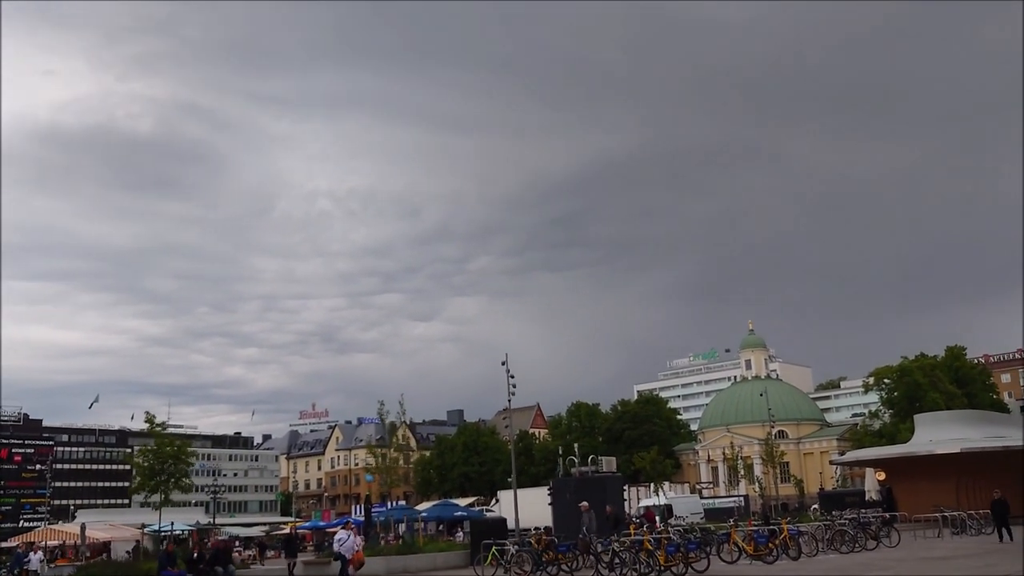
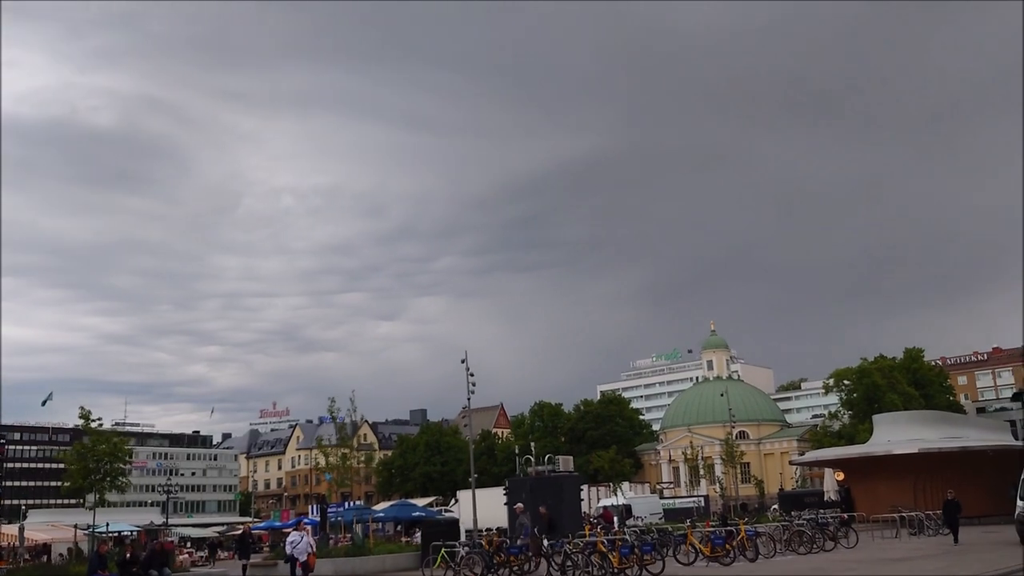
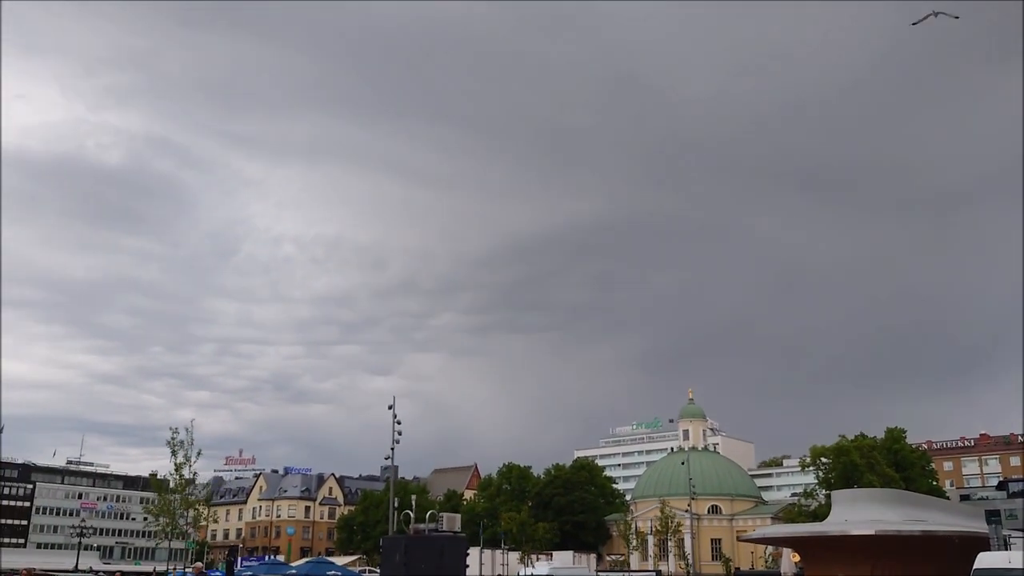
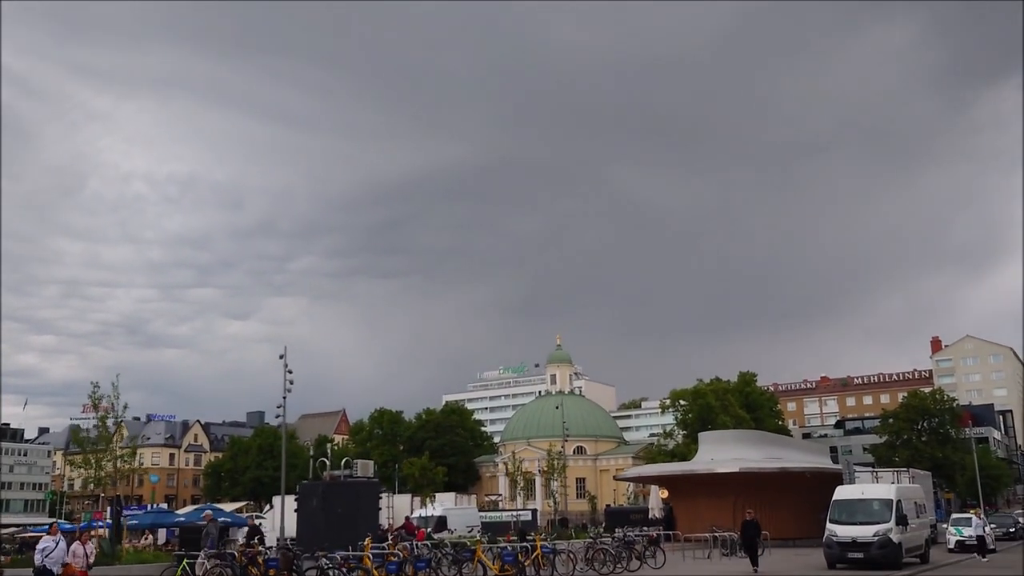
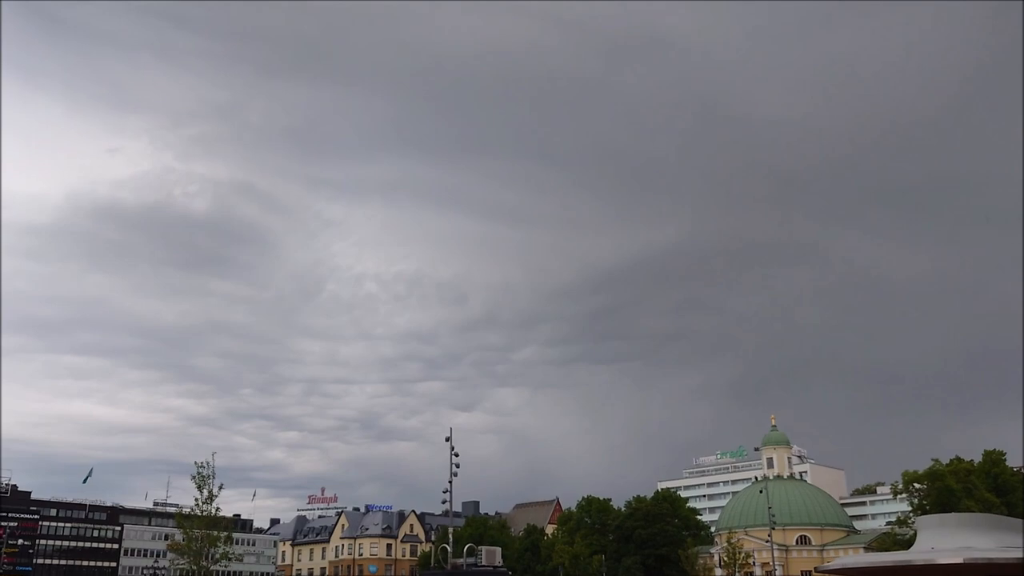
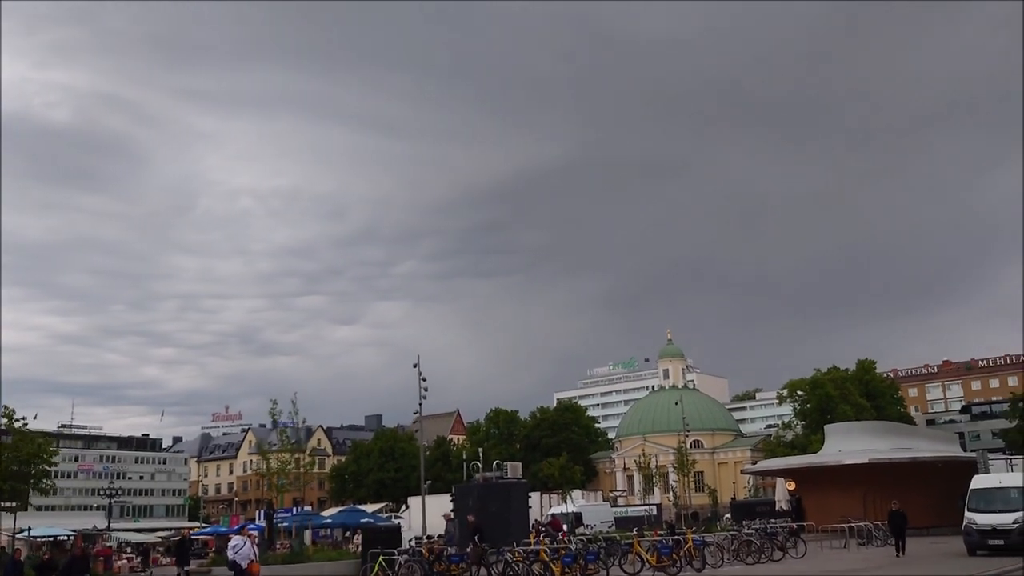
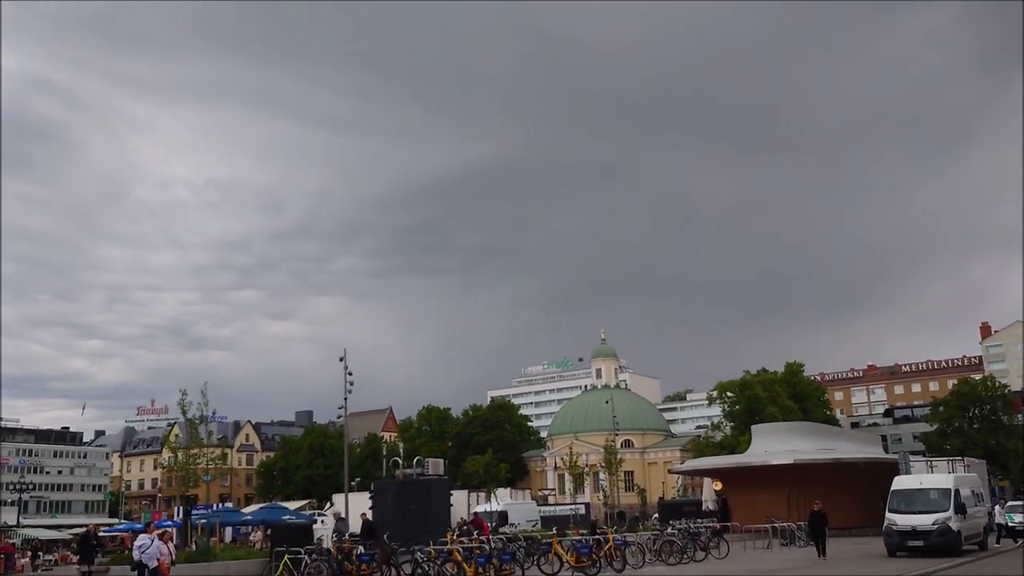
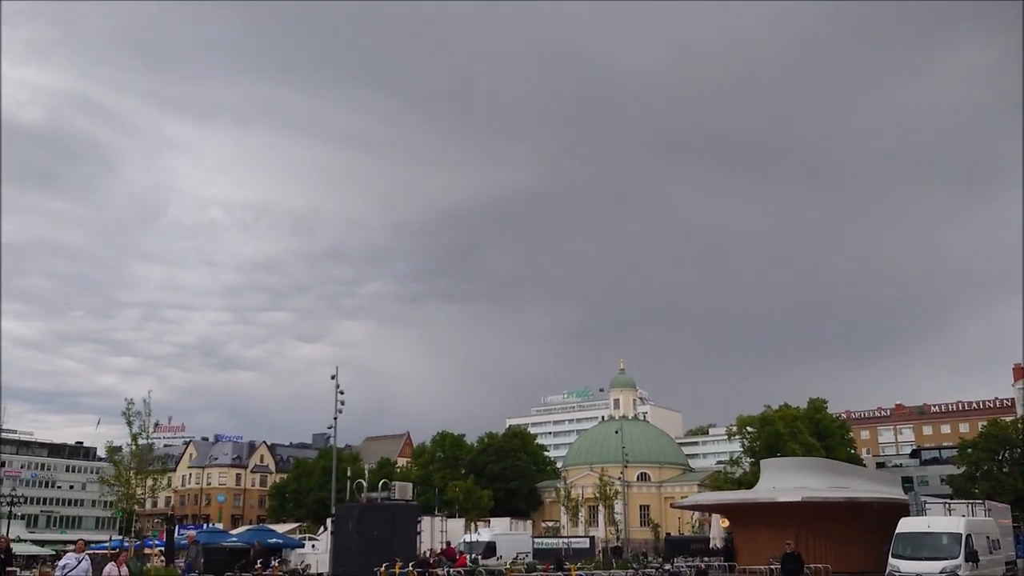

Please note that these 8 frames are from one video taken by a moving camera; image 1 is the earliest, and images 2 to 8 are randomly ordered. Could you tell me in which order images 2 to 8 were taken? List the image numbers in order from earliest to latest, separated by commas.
2, 6, 7, 4, 8, 3, 5
